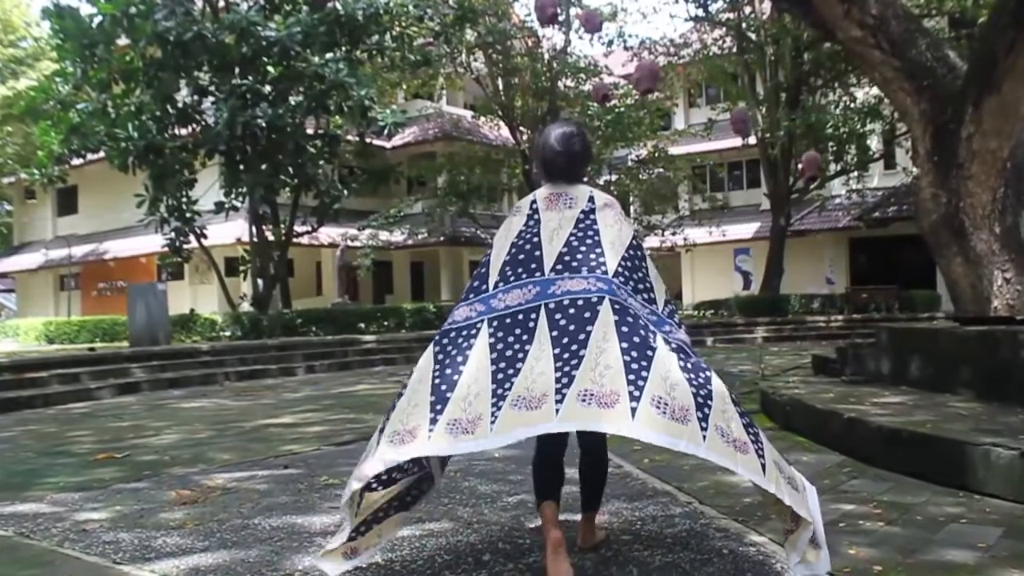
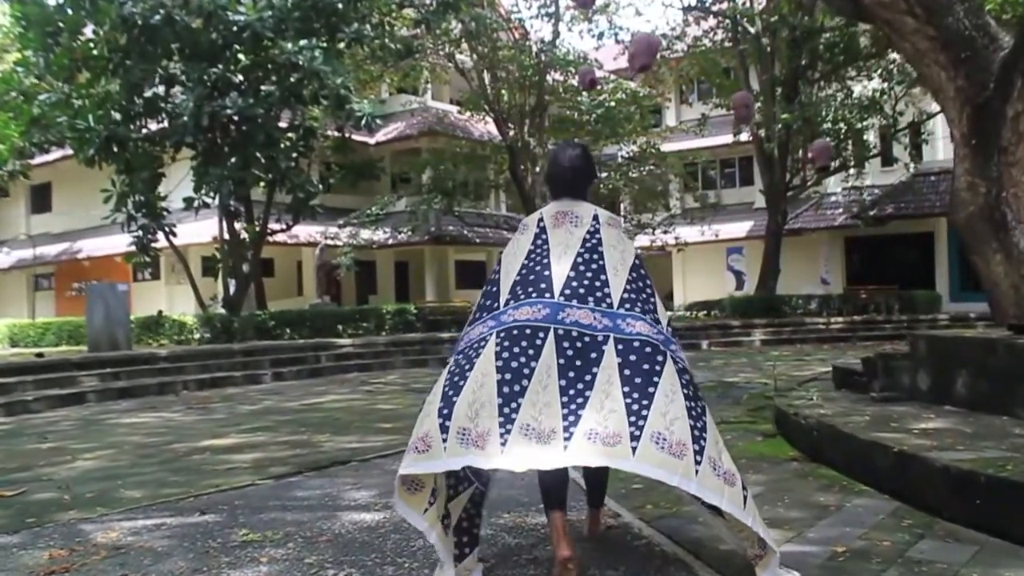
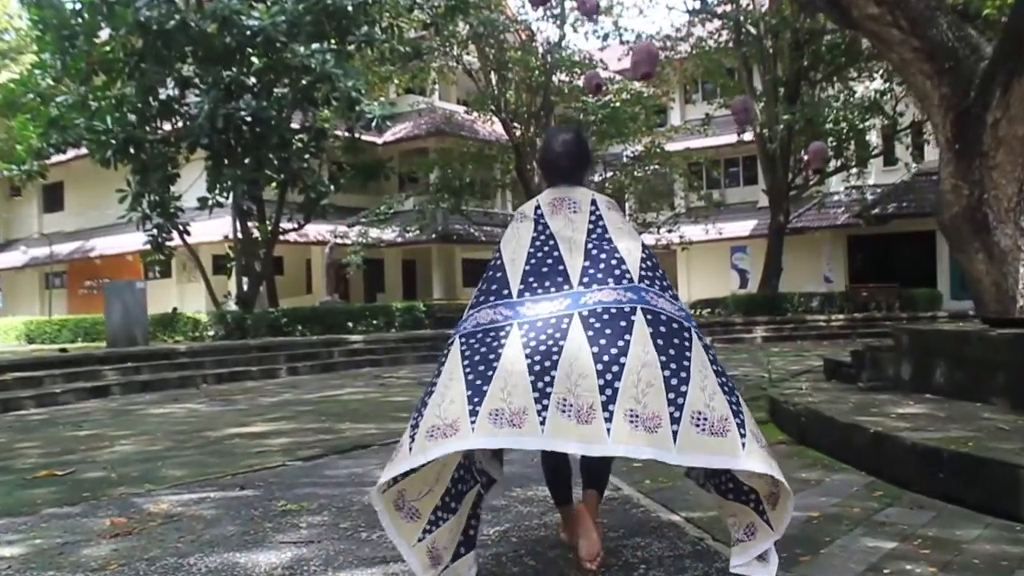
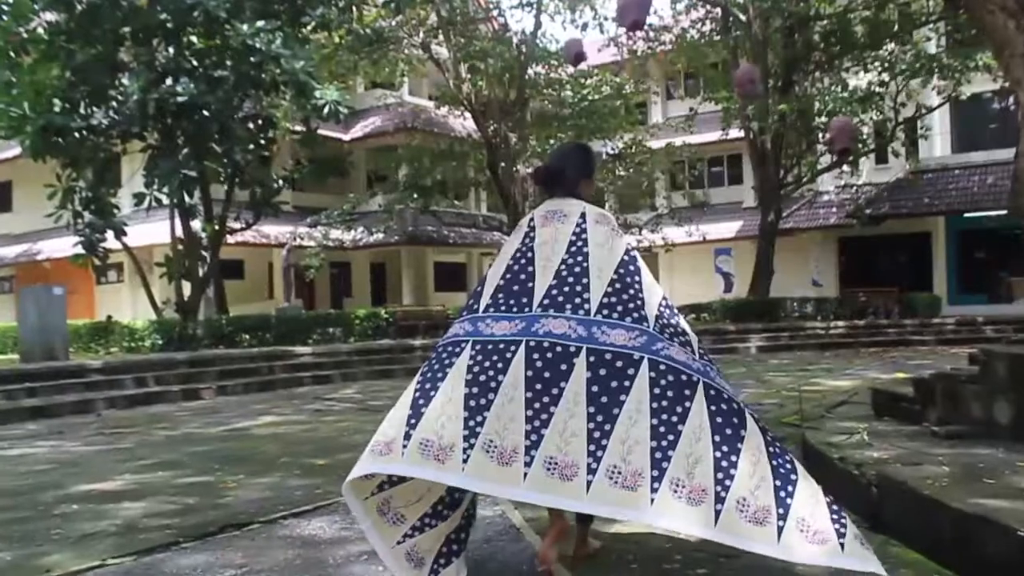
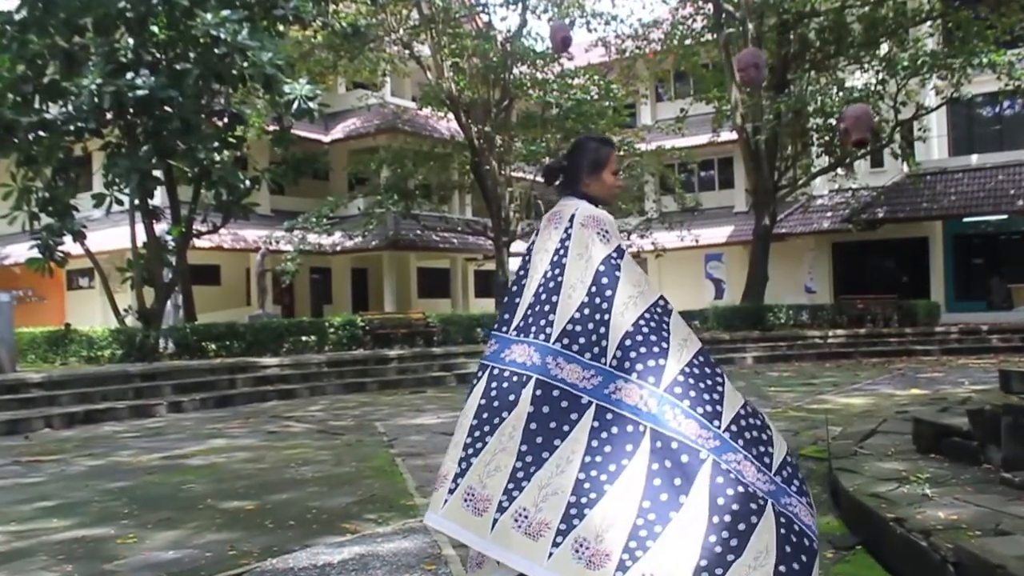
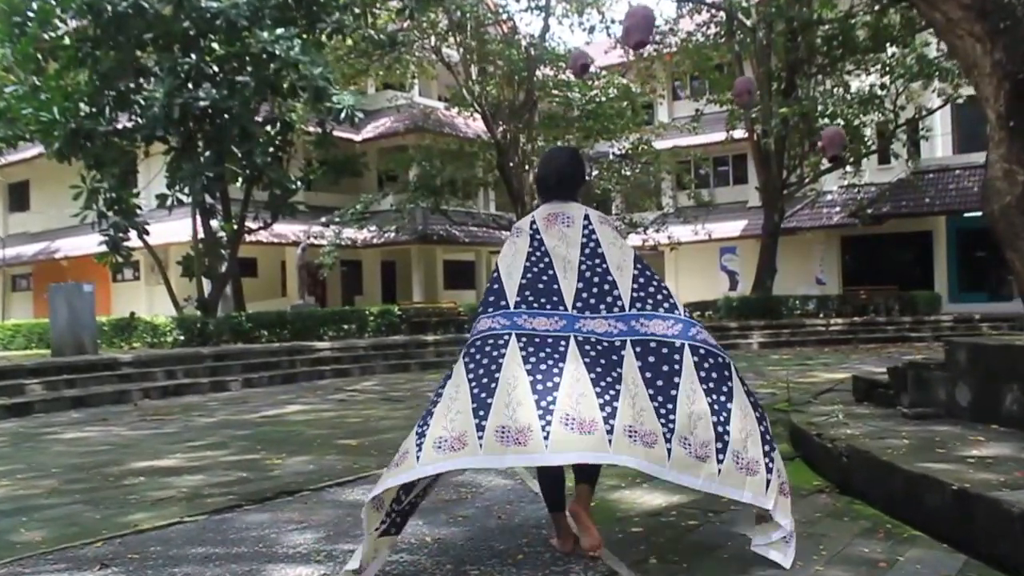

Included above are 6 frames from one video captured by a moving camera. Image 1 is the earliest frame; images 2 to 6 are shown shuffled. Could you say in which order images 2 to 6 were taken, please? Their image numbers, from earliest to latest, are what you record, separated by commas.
3, 2, 6, 4, 5
